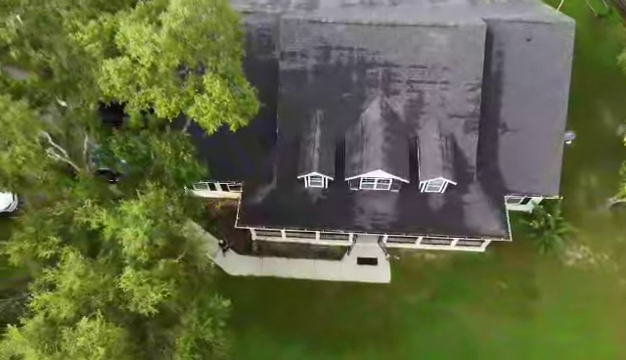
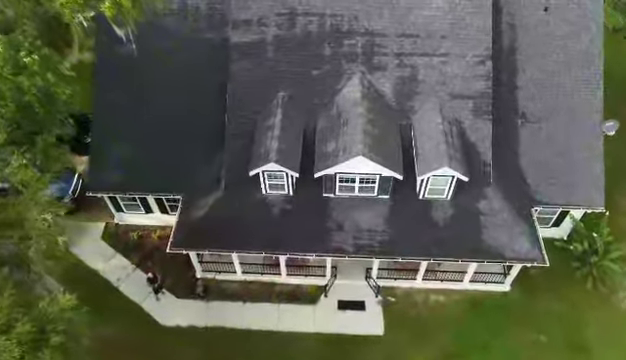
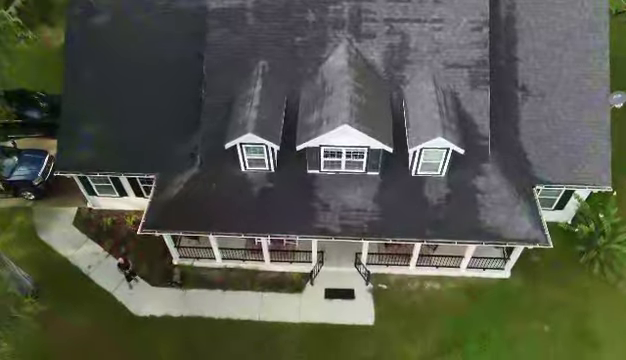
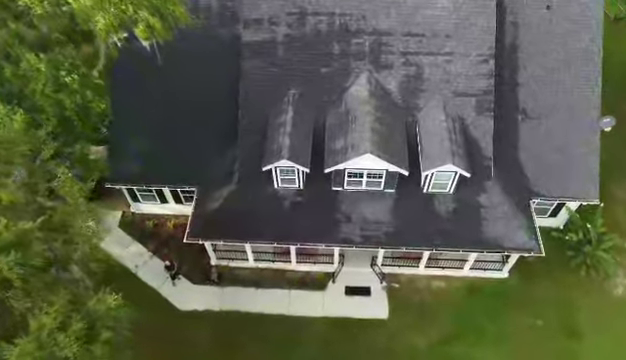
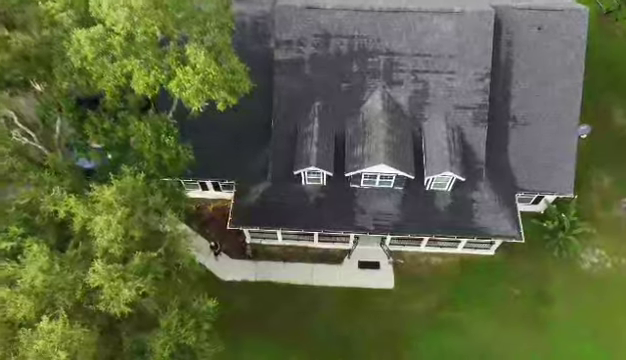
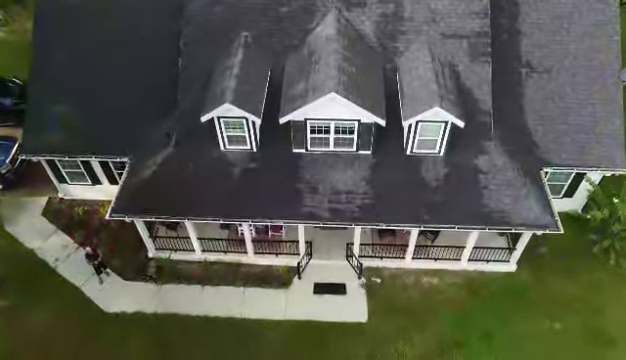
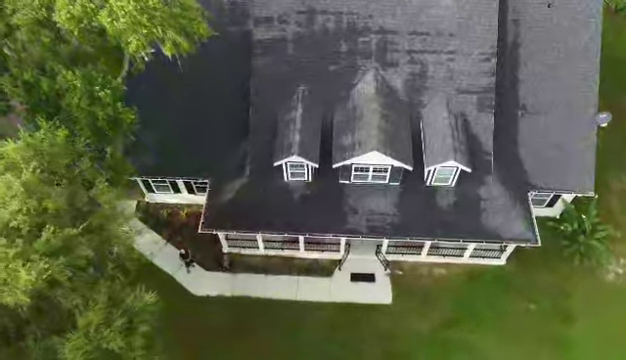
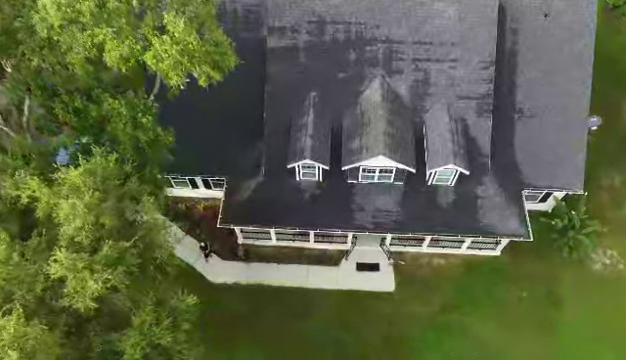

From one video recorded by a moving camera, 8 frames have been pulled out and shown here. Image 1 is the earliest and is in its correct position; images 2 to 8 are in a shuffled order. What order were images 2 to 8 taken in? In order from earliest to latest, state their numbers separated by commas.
5, 8, 7, 4, 2, 3, 6
